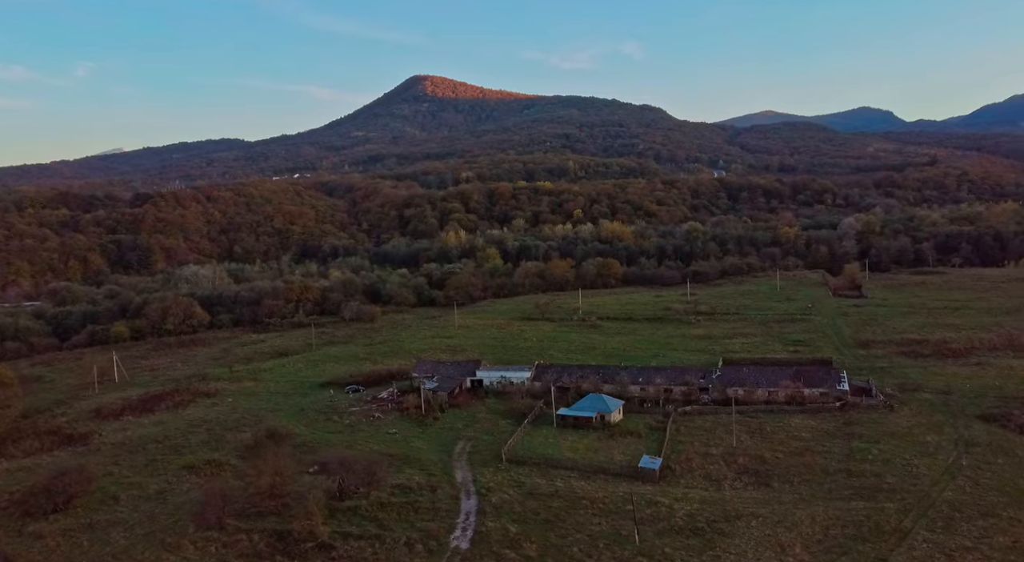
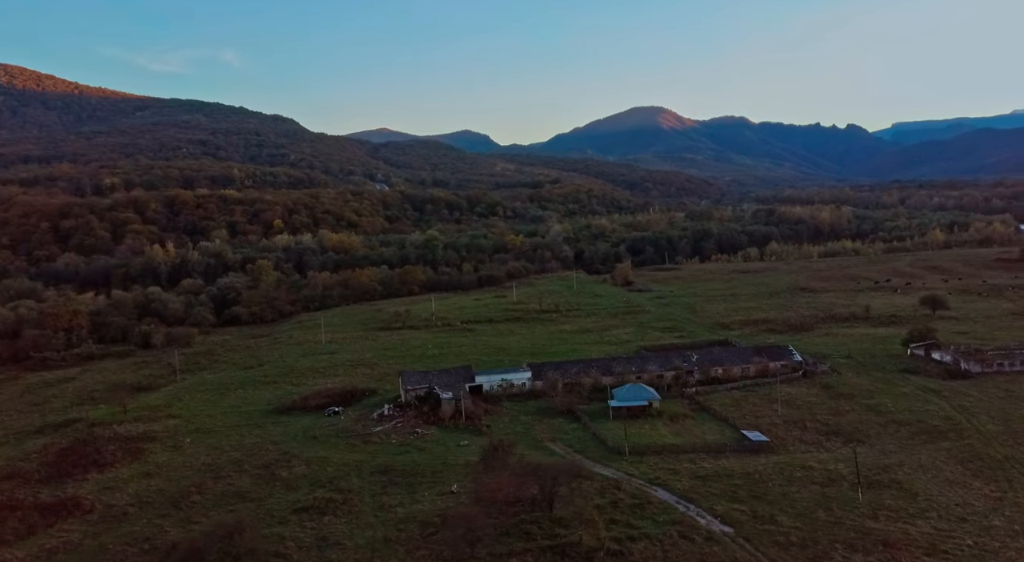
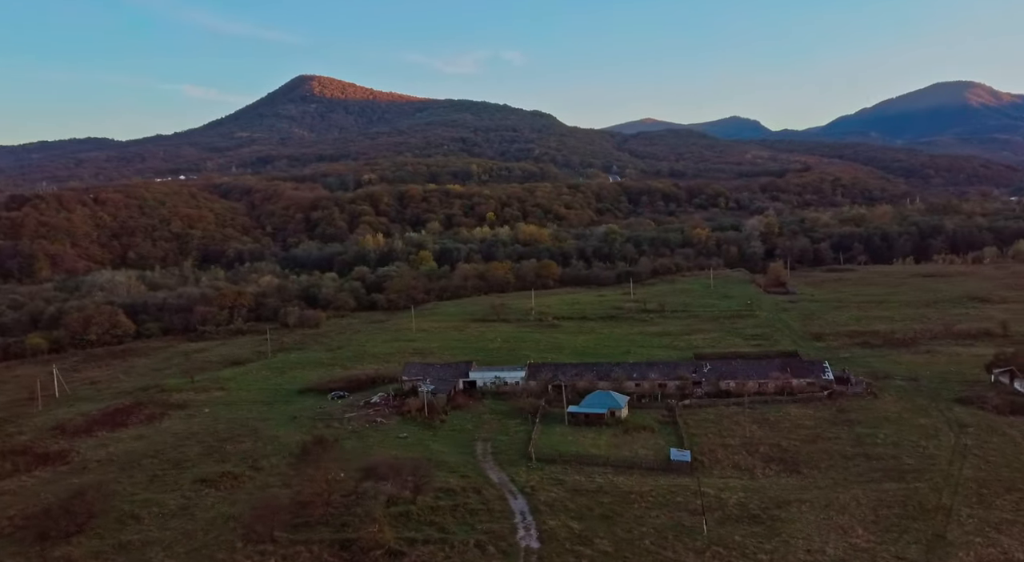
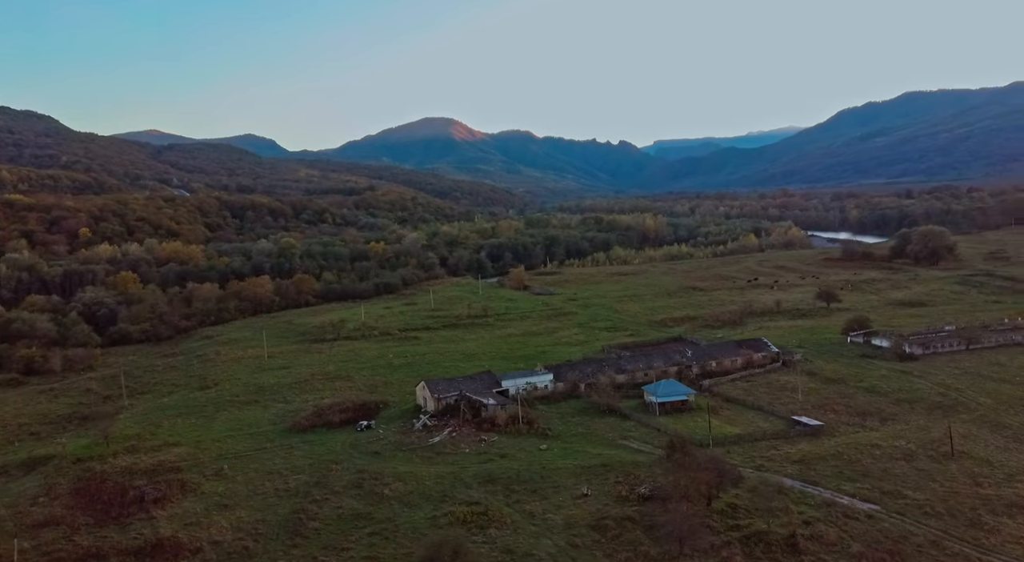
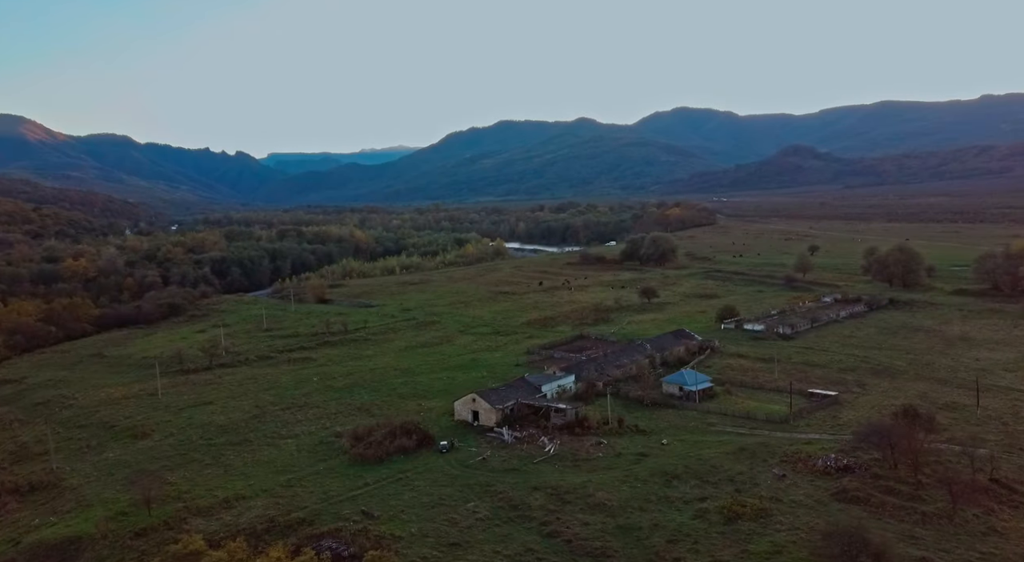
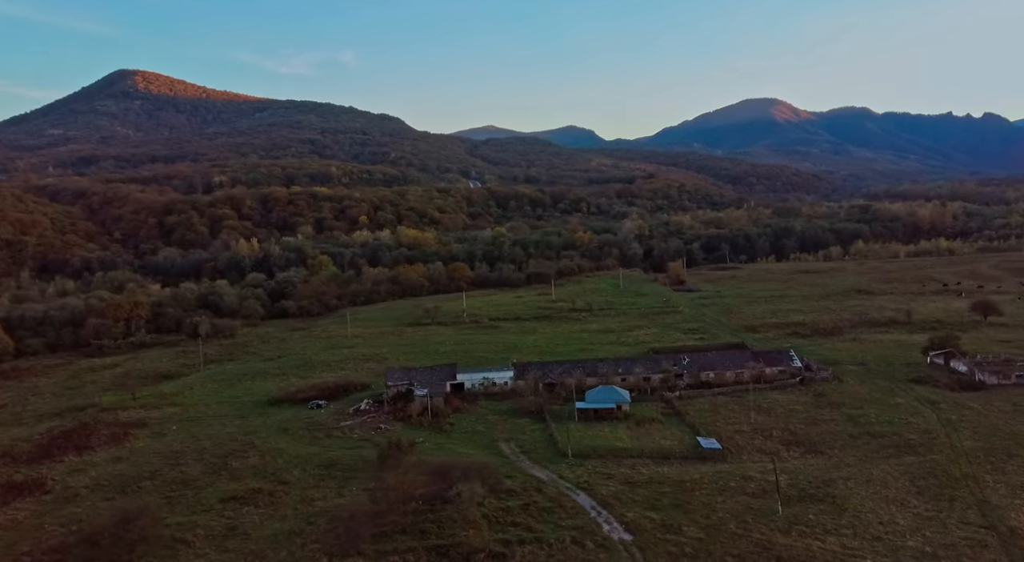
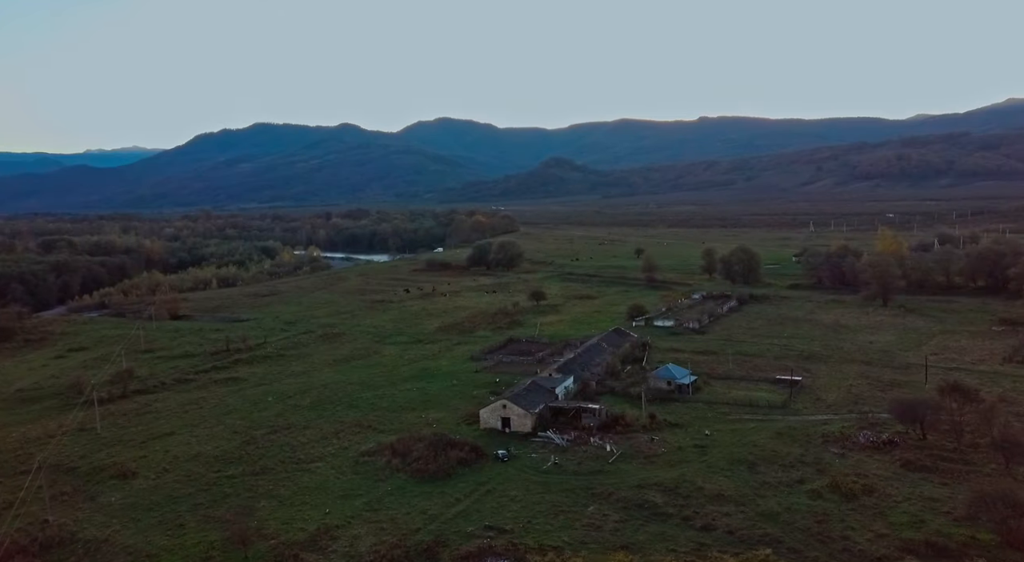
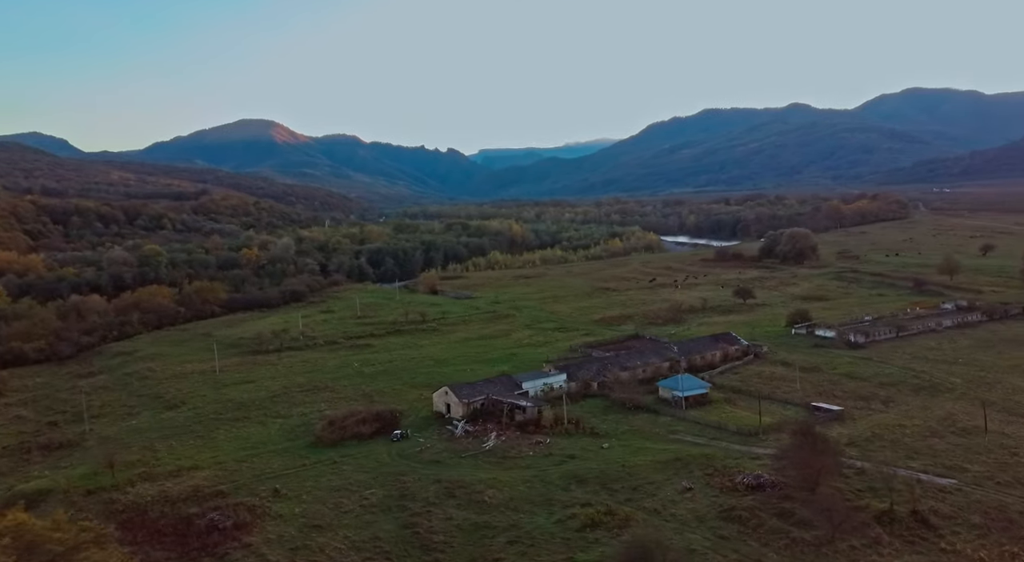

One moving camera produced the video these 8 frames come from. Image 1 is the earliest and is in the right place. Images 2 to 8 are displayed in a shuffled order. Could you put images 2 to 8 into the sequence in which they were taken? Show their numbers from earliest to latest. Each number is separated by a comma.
3, 6, 2, 4, 8, 5, 7
